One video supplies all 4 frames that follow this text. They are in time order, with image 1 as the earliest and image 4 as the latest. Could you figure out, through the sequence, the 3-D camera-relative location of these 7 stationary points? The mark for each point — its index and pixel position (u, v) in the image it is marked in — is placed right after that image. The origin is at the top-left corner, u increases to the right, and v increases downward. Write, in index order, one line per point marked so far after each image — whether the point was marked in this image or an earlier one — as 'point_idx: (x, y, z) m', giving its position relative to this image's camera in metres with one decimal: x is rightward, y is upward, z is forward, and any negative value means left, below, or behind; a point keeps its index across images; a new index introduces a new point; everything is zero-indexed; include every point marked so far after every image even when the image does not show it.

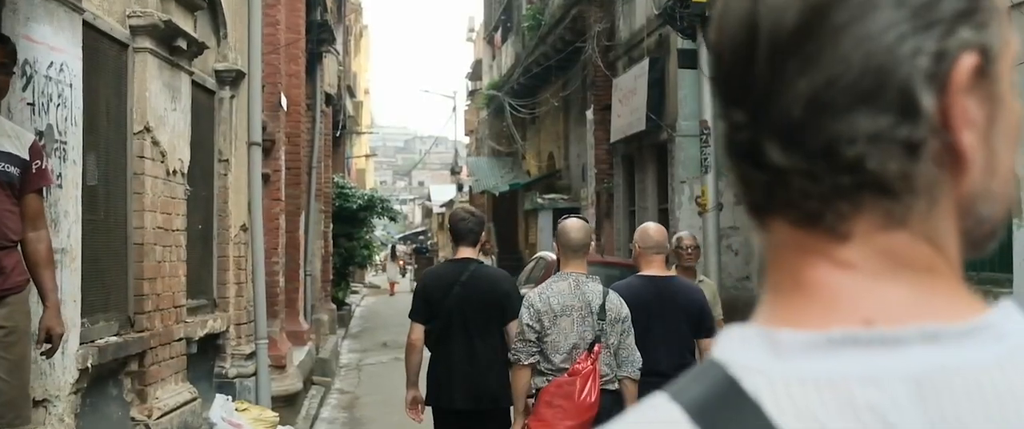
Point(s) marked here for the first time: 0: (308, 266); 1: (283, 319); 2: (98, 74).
0: (-3.0, -0.7, +15.5) m
1: (-2.4, -1.1, +11.0) m
2: (-2.1, +0.7, +5.3) m
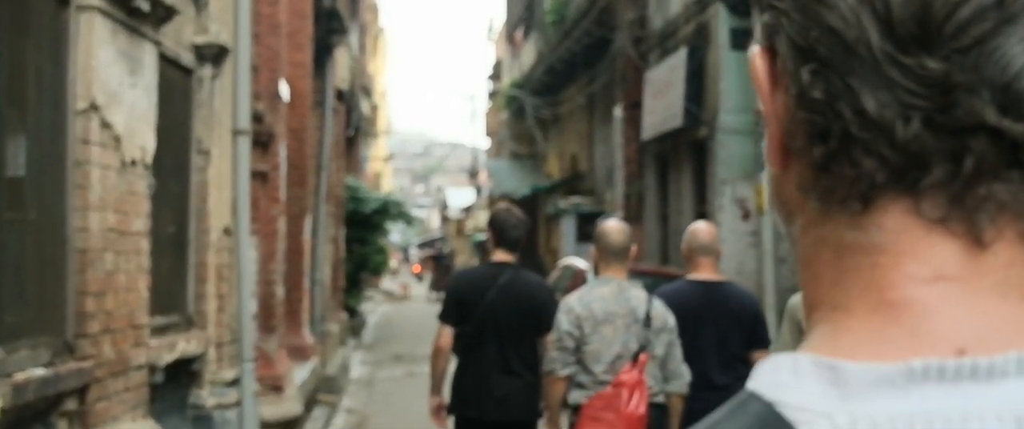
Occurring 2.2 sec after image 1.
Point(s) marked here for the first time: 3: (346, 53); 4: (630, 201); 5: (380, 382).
0: (-2.7, -0.8, +14.3) m
1: (-2.2, -1.1, +9.8) m
2: (-2.0, +0.7, +4.2) m
3: (-2.9, +2.8, +17.9) m
4: (+1.9, +0.2, +16.8) m
5: (-1.8, -2.3, +14.2) m
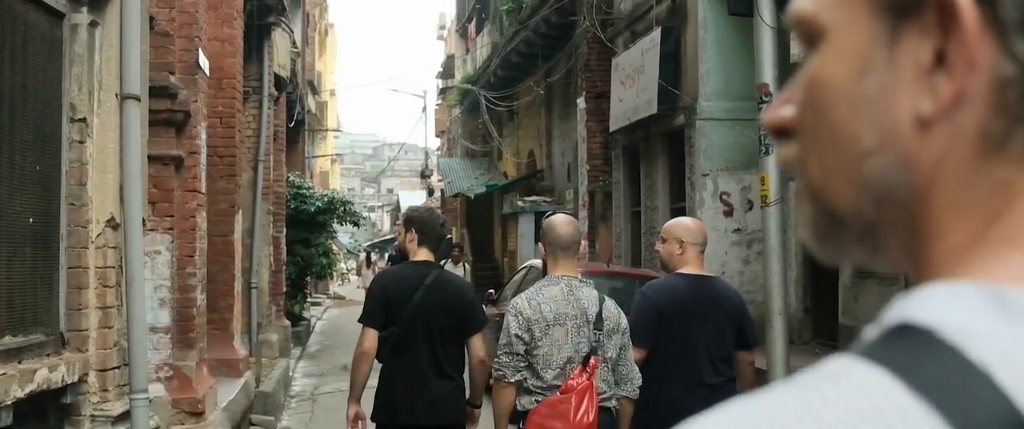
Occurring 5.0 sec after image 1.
0: (-3.2, -0.8, +12.8) m
1: (-2.5, -1.1, +8.3) m
2: (-2.0, +0.8, +2.7) m
3: (-3.6, +2.8, +16.4) m
4: (+1.3, +0.3, +15.6) m
5: (-2.3, -2.3, +12.7) m
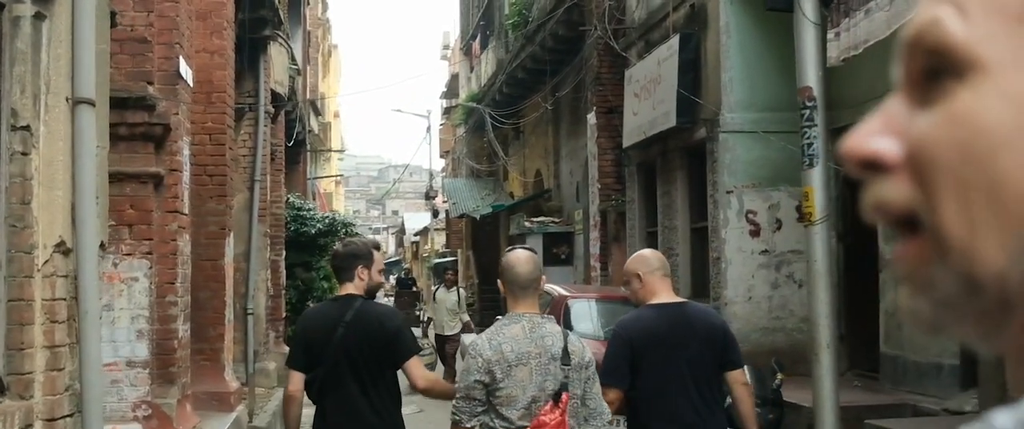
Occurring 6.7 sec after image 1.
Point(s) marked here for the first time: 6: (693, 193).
0: (-3.1, -1.0, +12.1) m
1: (-2.4, -1.3, +7.6) m
2: (-2.0, +0.7, +2.0) m
3: (-3.5, +2.5, +15.7) m
4: (+1.4, 0.0, +14.8) m
5: (-2.2, -2.5, +11.9) m
6: (+2.0, +0.2, +11.5) m
